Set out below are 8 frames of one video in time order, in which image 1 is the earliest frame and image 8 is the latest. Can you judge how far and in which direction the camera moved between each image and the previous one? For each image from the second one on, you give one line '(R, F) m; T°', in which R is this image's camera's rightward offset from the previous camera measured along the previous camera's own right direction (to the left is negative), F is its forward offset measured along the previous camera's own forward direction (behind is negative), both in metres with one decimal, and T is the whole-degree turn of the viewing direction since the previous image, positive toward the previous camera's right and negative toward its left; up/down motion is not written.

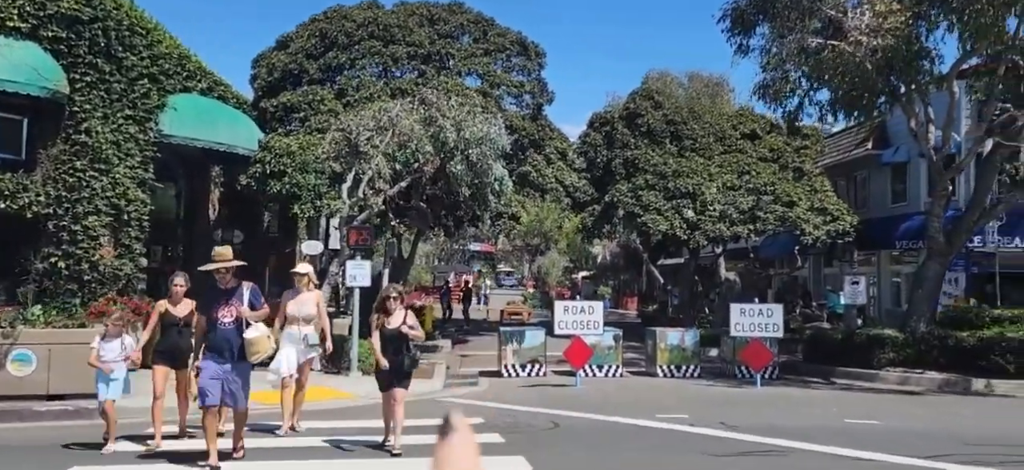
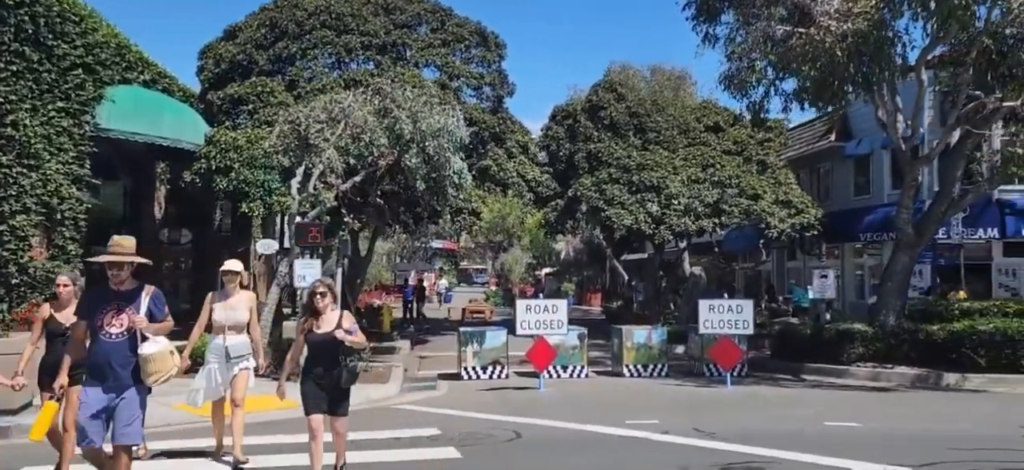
(+0.1, +0.7) m; +2°
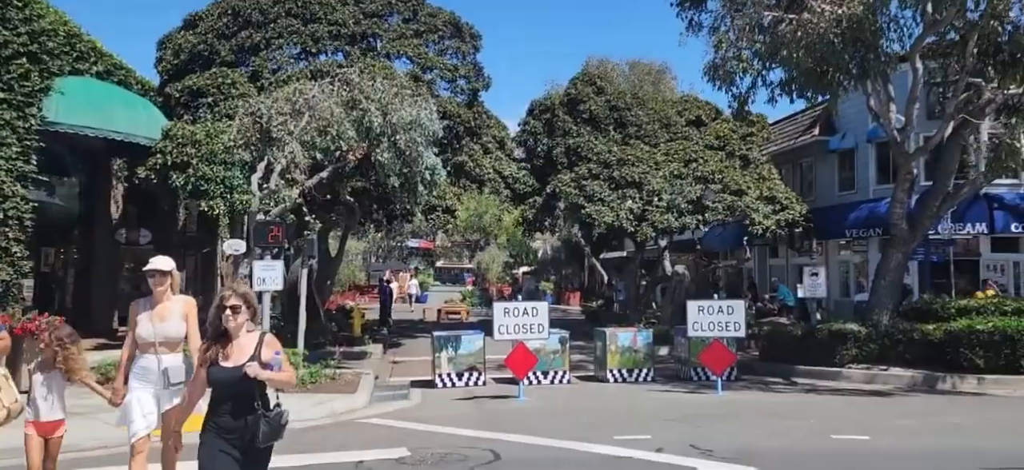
(0.0, +0.9) m; +1°
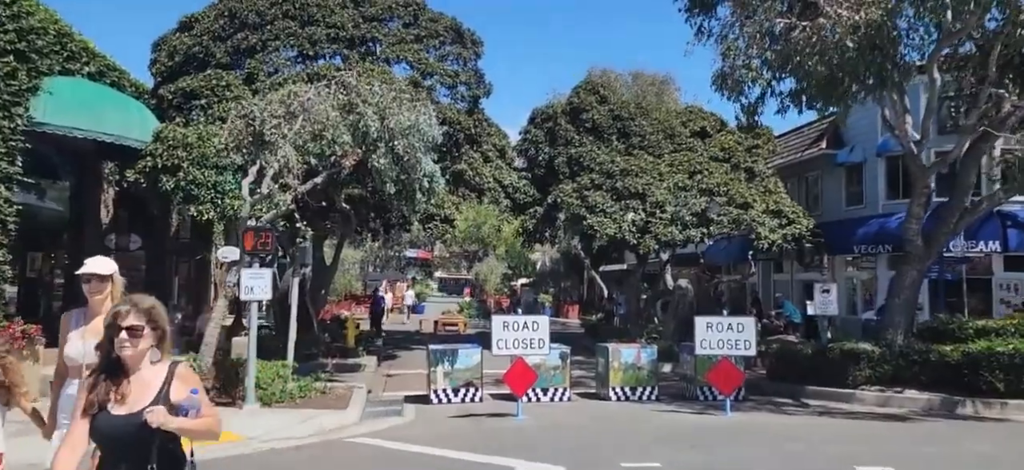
(0.0, +0.6) m; 0°
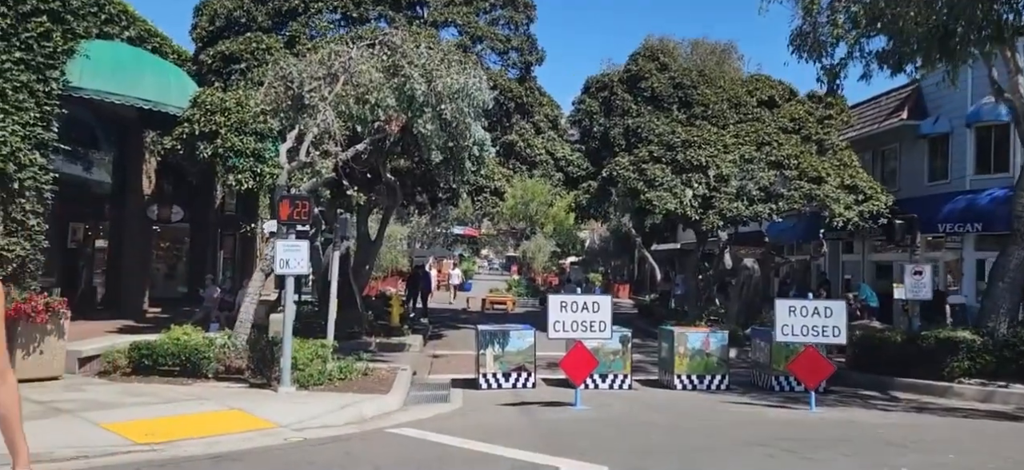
(-0.2, +1.2) m; -3°
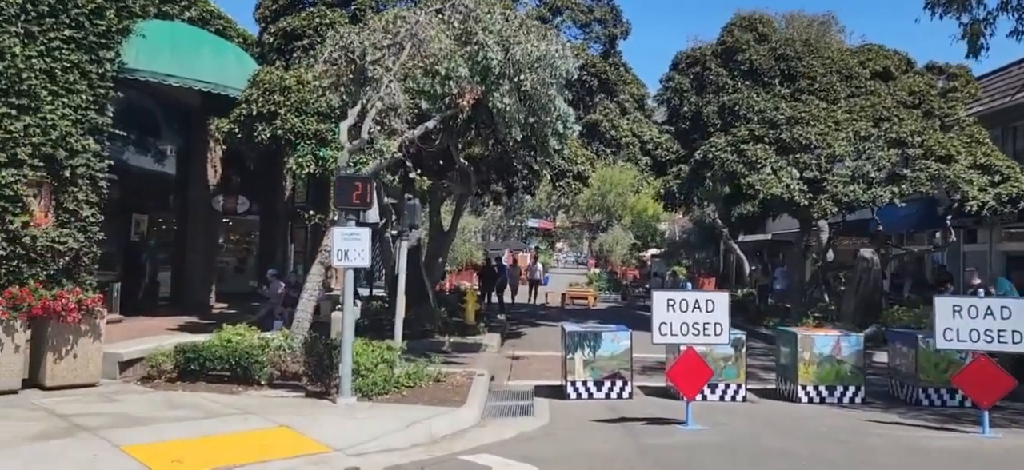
(-0.2, +1.8) m; -5°
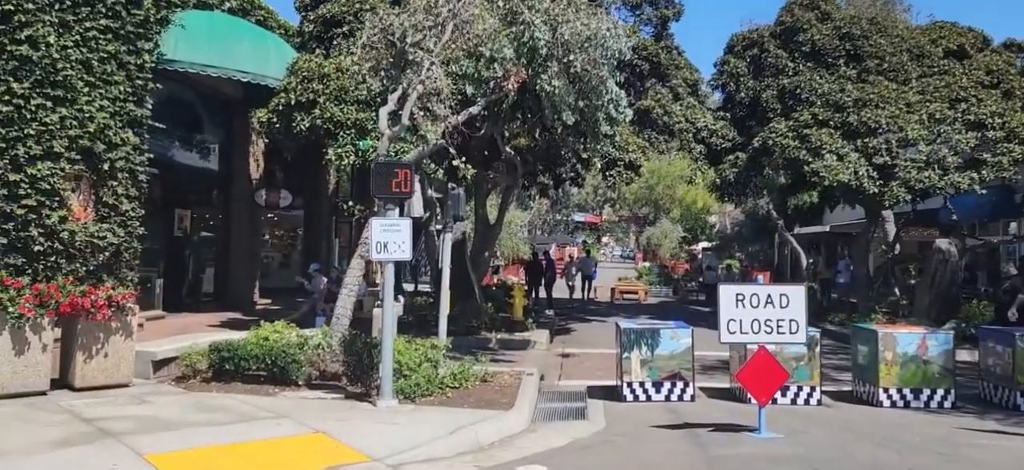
(-0.1, +0.8) m; -3°
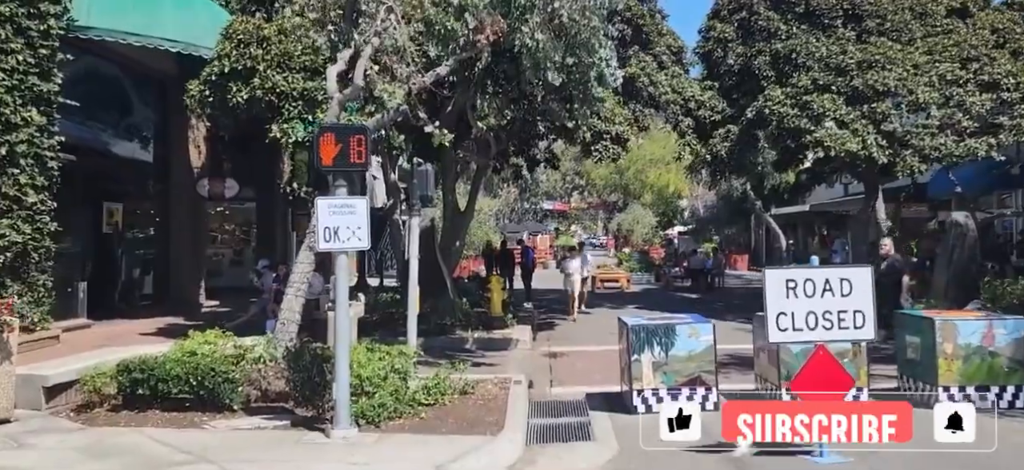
(-0.2, +2.0) m; +2°
